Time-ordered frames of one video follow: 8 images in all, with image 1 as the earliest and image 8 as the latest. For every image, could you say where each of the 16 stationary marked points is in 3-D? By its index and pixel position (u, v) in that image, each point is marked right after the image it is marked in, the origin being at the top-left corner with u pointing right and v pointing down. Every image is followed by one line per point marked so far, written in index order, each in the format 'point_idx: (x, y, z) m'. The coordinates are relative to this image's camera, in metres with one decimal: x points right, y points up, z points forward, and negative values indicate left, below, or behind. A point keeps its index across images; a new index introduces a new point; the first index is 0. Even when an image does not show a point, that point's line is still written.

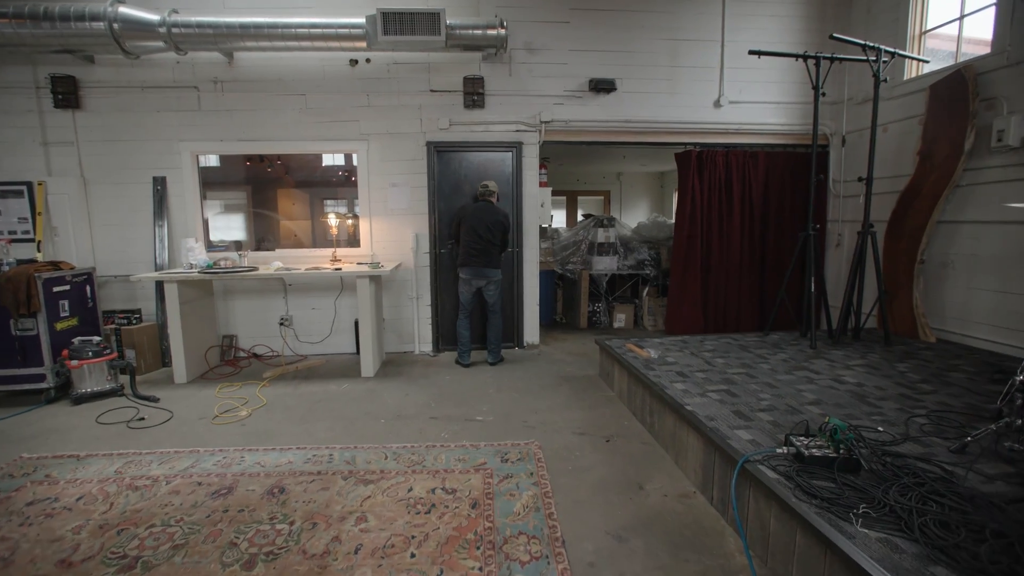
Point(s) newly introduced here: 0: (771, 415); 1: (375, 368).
0: (+1.1, -0.6, +2.2) m
1: (-1.1, -0.6, +3.9) m
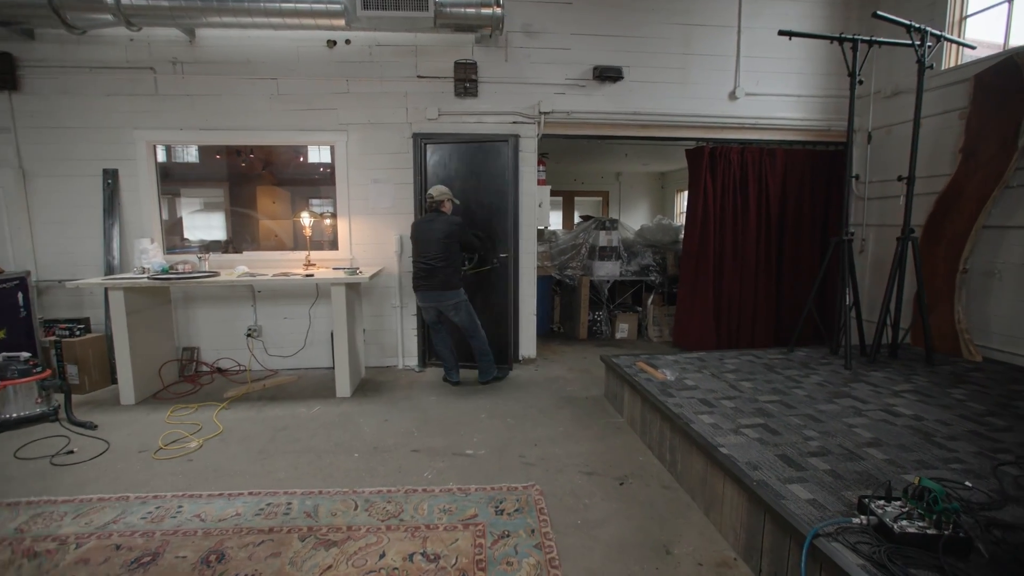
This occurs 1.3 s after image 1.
0: (+1.1, -0.6, +1.8) m
1: (-1.1, -0.7, +3.4) m
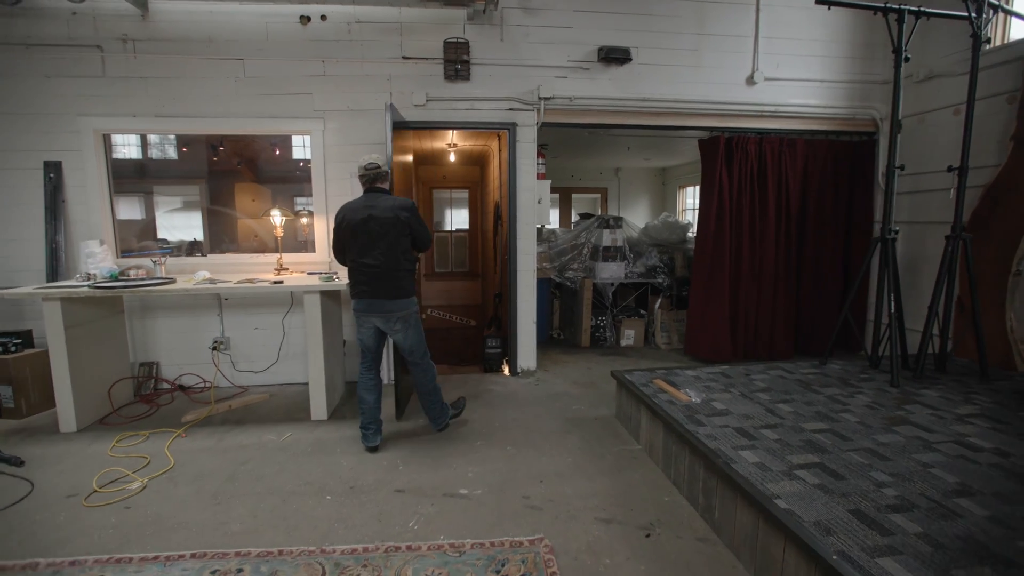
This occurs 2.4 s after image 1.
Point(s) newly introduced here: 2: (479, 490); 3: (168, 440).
0: (+1.1, -0.7, +1.4) m
1: (-1.1, -0.7, +3.0) m
2: (-0.1, -0.9, +2.2) m
3: (-1.8, -0.8, +2.7) m
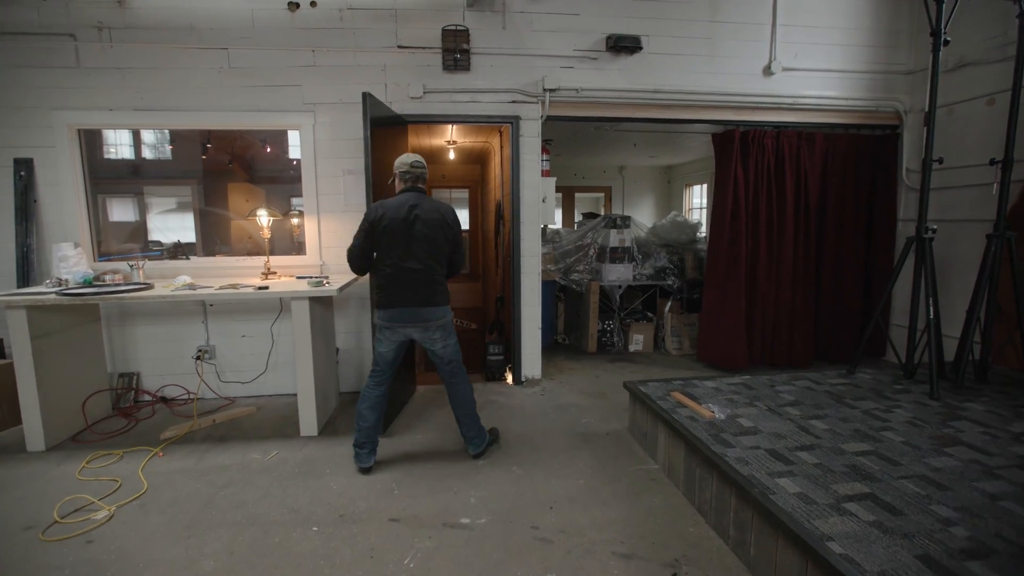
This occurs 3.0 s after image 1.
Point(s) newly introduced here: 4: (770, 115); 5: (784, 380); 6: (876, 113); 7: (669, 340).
0: (+1.2, -0.7, +1.2) m
1: (-1.1, -0.8, +2.8) m
2: (-0.1, -0.9, +1.9) m
3: (-1.8, -0.8, +2.4) m
4: (+1.9, +1.3, +3.6) m
5: (+1.4, -0.5, +2.7) m
6: (+2.7, +1.3, +3.7) m
7: (+1.4, -0.5, +4.4) m
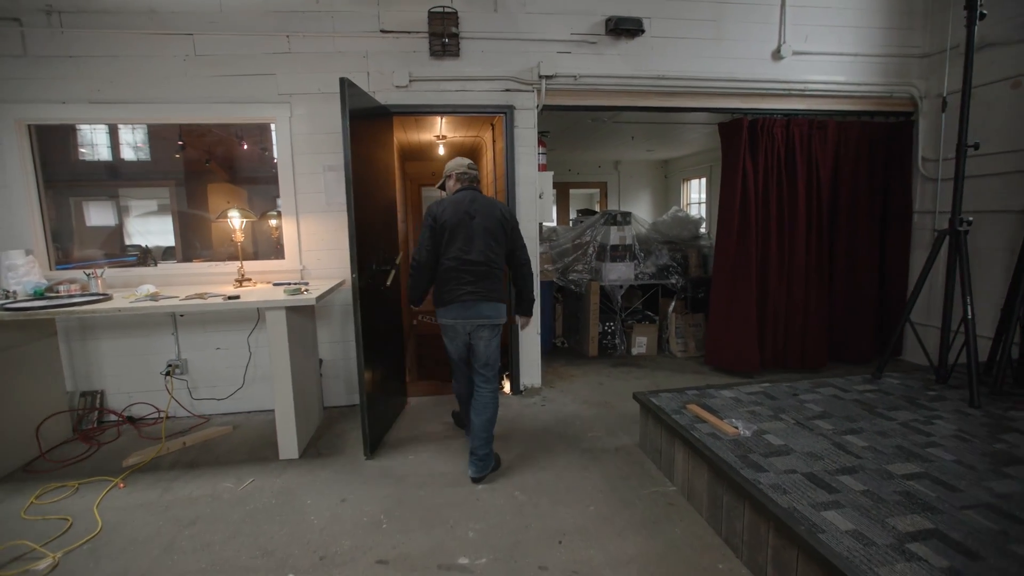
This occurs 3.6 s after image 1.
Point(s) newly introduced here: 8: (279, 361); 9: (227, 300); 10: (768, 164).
0: (+1.2, -0.7, +1.0) m
1: (-1.1, -0.8, +2.6) m
2: (-0.1, -0.9, +1.7) m
3: (-1.8, -0.9, +2.2) m
4: (+1.8, +1.3, +3.4) m
5: (+1.4, -0.5, +2.5) m
6: (+2.6, +1.3, +3.5) m
7: (+1.3, -0.4, +4.1) m
8: (-1.1, -0.4, +2.5) m
9: (-1.4, -0.1, +2.4) m
10: (+1.7, +0.8, +3.4) m
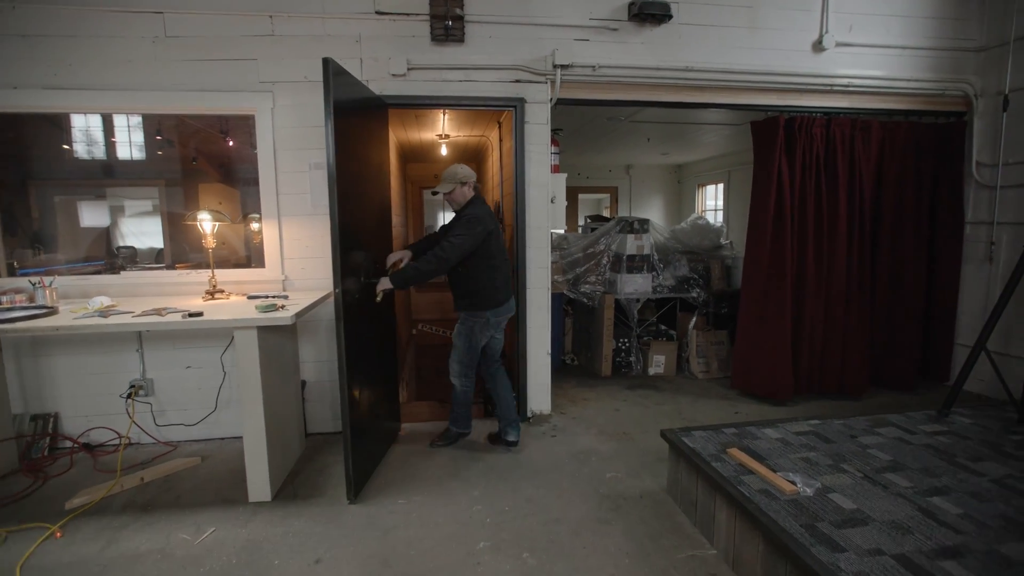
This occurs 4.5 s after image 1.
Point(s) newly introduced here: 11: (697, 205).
0: (+1.2, -0.8, +0.6) m
1: (-1.0, -0.9, +2.2) m
2: (-0.1, -1.0, +1.4) m
3: (-1.8, -0.9, +1.8) m
4: (+1.9, +1.2, +3.1) m
5: (+1.5, -0.6, +2.1) m
6: (+2.7, +1.2, +3.1) m
7: (+1.4, -0.6, +3.8) m
8: (-1.1, -0.4, +2.1) m
9: (-1.3, -0.1, +2.1) m
10: (+1.8, +0.7, +3.1) m
11: (+2.5, +1.1, +6.9) m
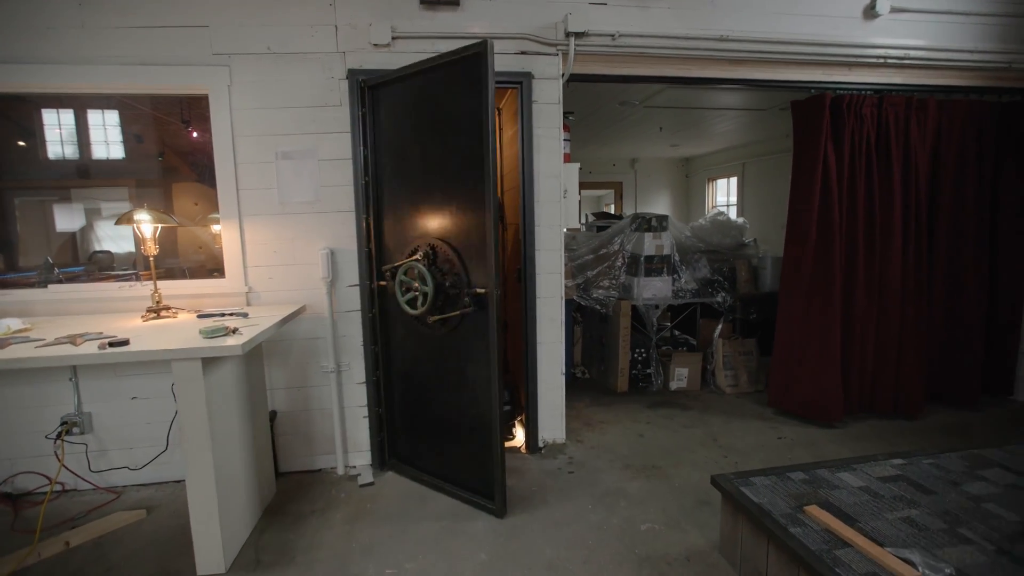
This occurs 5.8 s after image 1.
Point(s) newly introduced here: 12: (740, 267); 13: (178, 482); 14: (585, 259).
0: (+1.3, -0.8, +0.2) m
1: (-1.0, -0.9, +1.8) m
2: (0.0, -1.0, +0.9) m
3: (-1.7, -1.0, +1.4) m
4: (+1.9, +1.1, +2.7) m
5: (+1.5, -0.6, +1.7) m
6: (+2.7, +1.2, +2.7) m
7: (+1.4, -0.6, +3.4) m
8: (-1.0, -0.5, +1.7) m
9: (-1.3, -0.2, +1.7) m
10: (+1.8, +0.7, +2.7) m
11: (+2.5, +1.1, +6.5) m
12: (+1.6, +0.2, +3.6) m
13: (-1.5, -0.9, +2.3) m
14: (+0.5, +0.2, +3.5) m
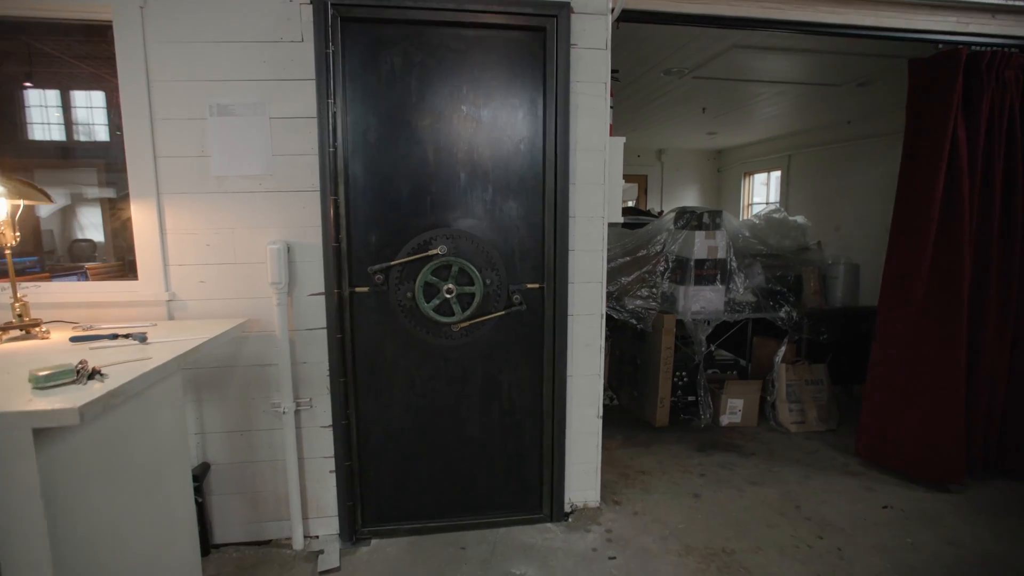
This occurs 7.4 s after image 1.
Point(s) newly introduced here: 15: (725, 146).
0: (+1.3, -0.9, -0.4) m
1: (-0.9, -1.0, +1.2) m
2: (0.0, -1.1, +0.3) m
3: (-1.6, -1.0, +0.8) m
4: (+2.0, +1.0, +2.0) m
5: (+1.6, -0.7, +1.0) m
6: (+2.8, +1.1, +2.1) m
7: (+1.5, -0.7, +2.7) m
8: (-1.0, -0.5, +1.0) m
9: (-1.2, -0.2, +1.0) m
10: (+1.9, +0.6, +2.0) m
11: (+2.7, +1.0, +5.8) m
12: (+1.7, +0.1, +2.9) m
13: (-1.5, -0.9, +1.7) m
14: (+0.6, +0.2, +2.9) m
15: (+2.5, +1.7, +5.9) m
